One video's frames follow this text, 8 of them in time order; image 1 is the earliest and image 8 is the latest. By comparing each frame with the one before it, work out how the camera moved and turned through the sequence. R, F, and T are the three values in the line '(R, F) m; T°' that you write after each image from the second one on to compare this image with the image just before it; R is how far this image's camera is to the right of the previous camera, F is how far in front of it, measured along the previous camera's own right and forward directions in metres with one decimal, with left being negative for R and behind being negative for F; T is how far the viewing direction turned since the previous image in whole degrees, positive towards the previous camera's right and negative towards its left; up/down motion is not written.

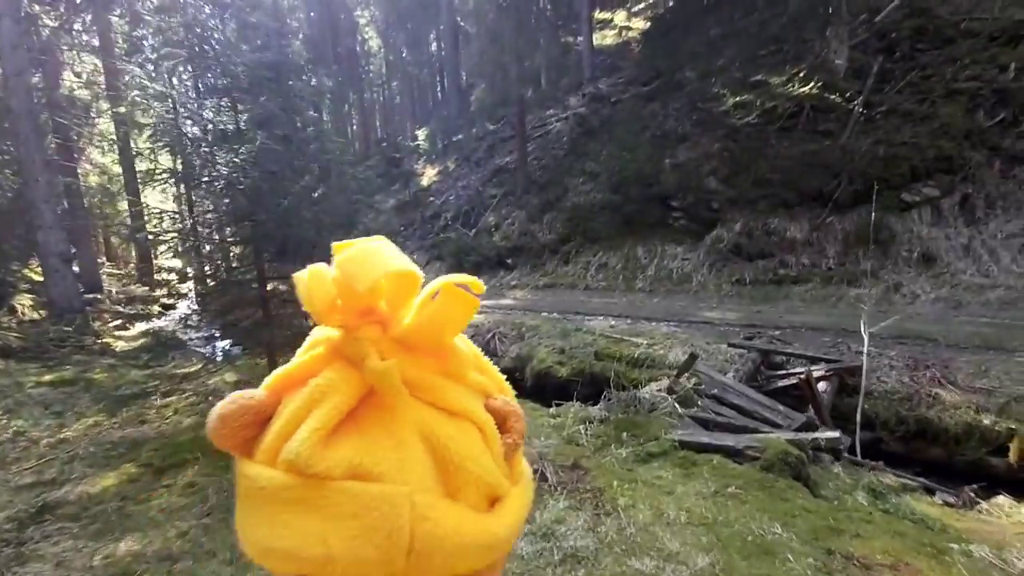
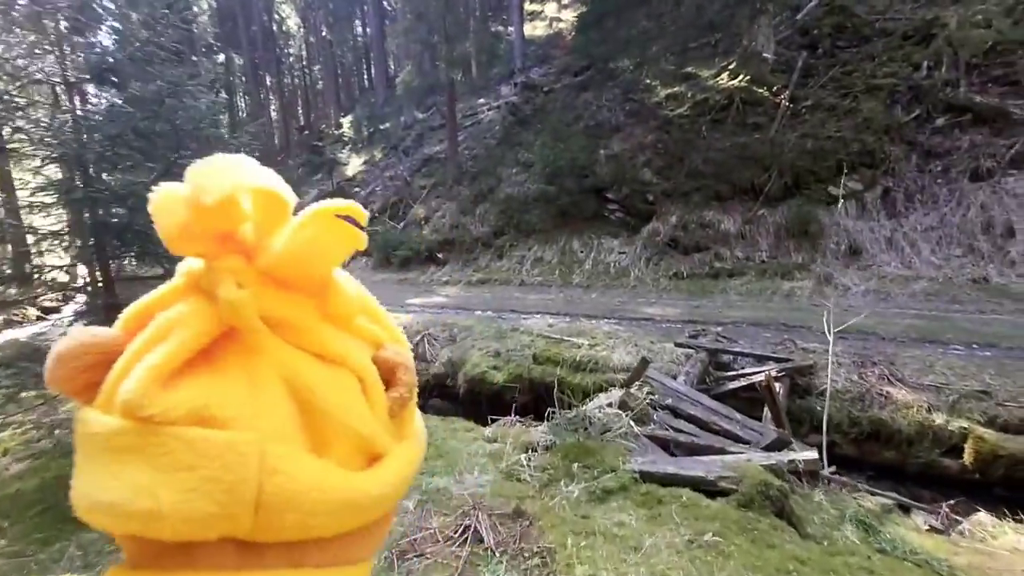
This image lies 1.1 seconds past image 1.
(0.0, +0.6) m; +5°
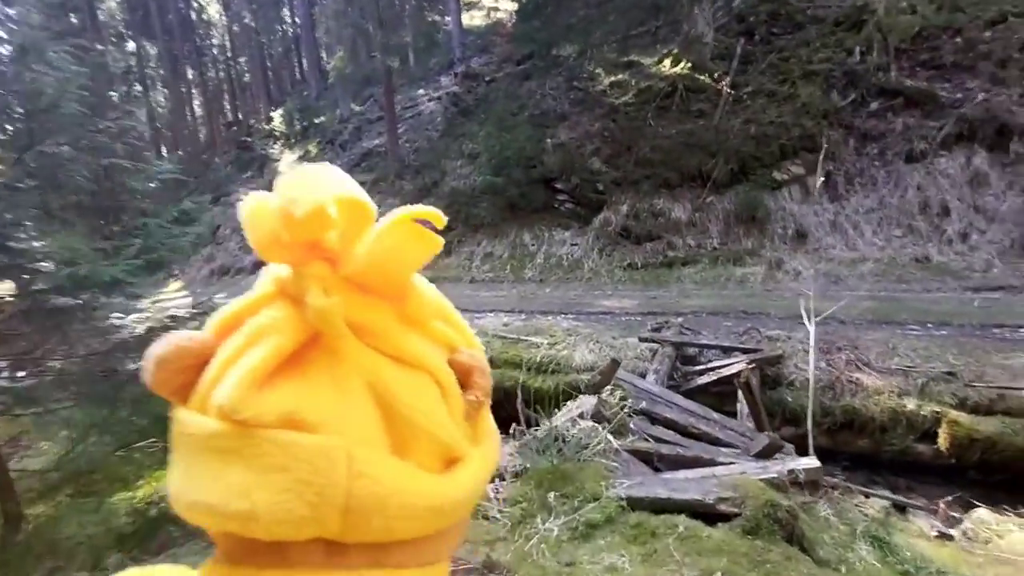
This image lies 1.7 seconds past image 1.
(-0.1, +0.4) m; +4°
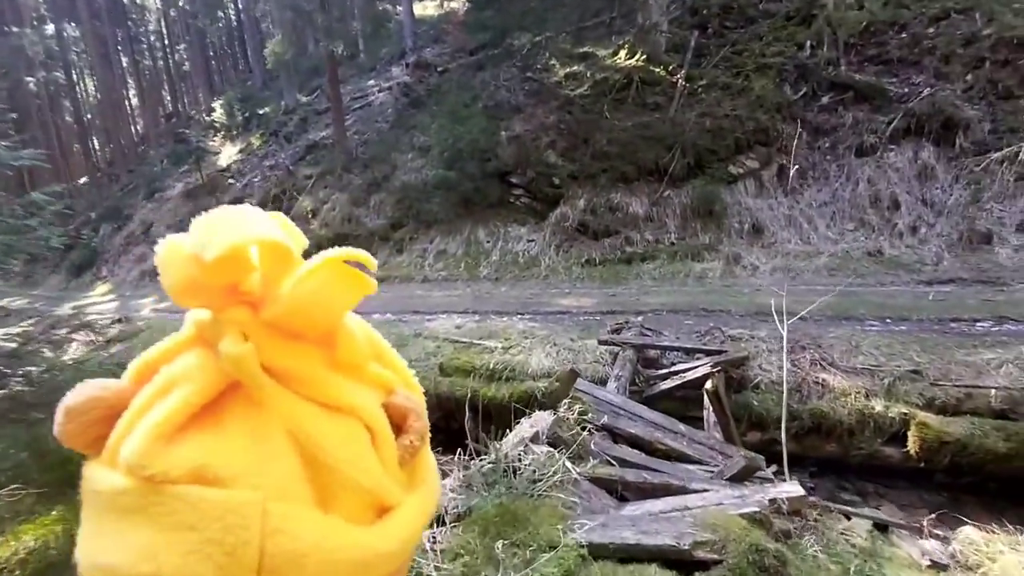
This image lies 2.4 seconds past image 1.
(0.0, +0.4) m; +3°
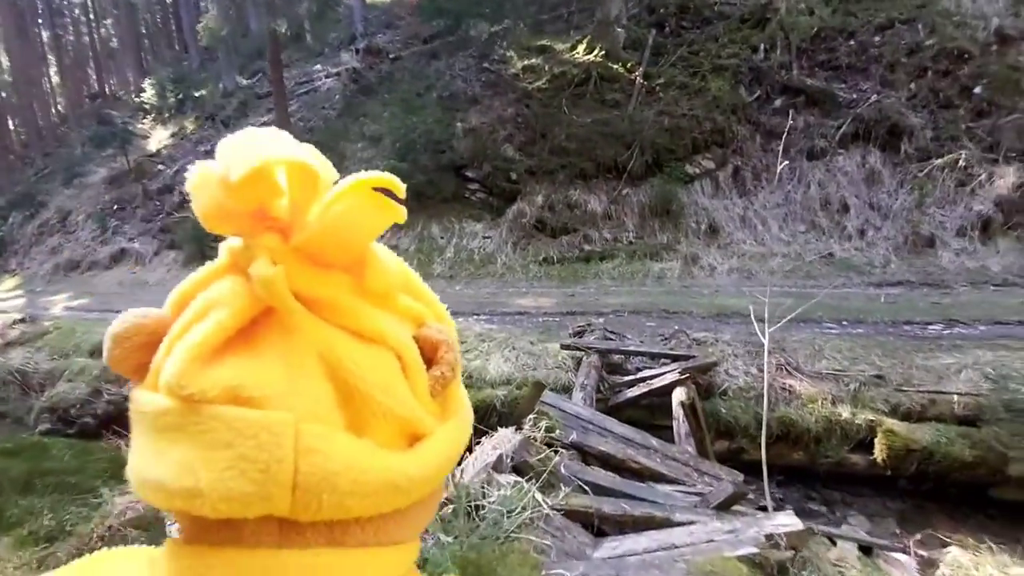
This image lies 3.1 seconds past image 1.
(-0.1, +0.3) m; +4°
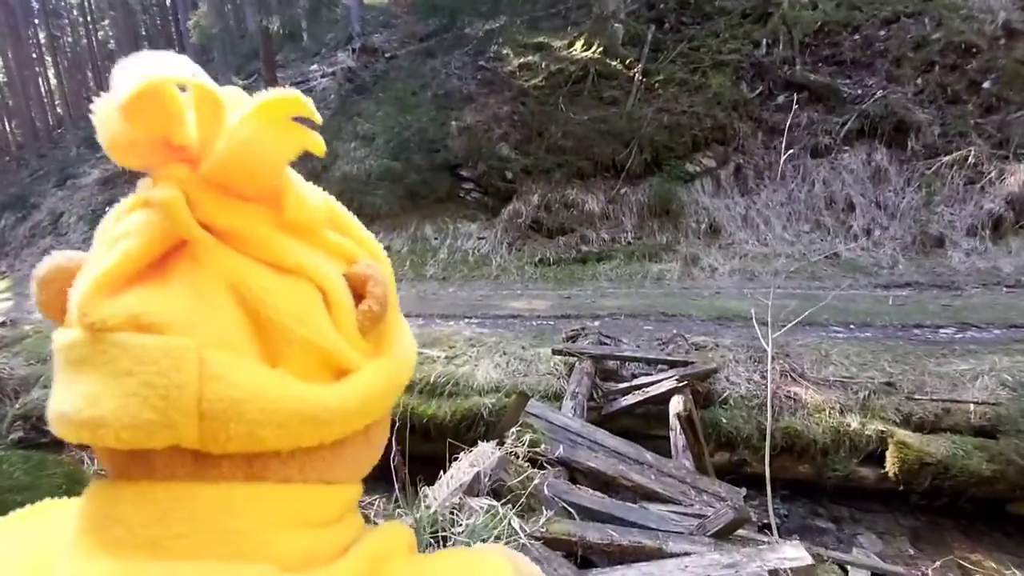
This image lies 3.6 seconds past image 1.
(+0.1, +0.3) m; 0°
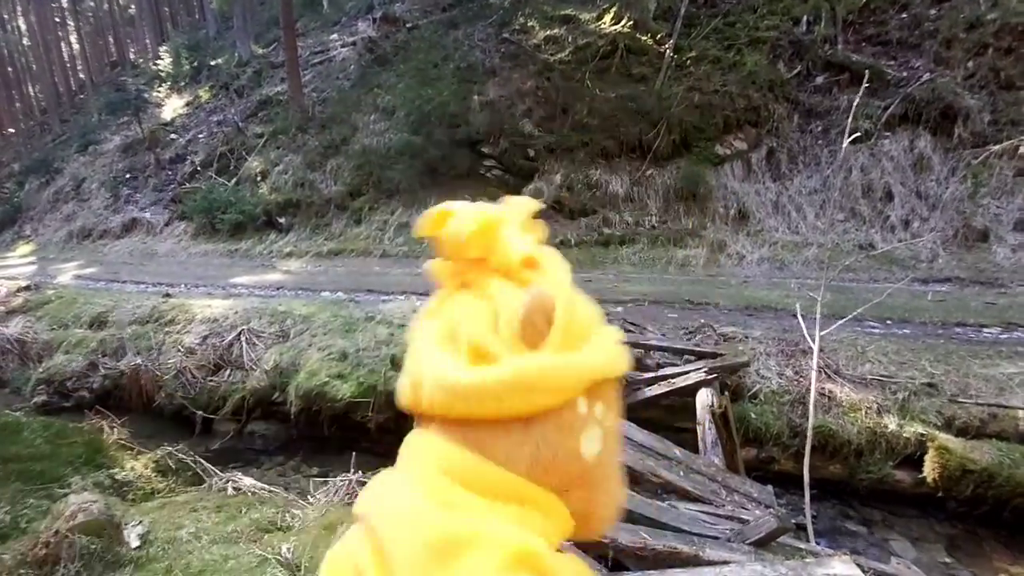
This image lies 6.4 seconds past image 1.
(0.0, +0.3) m; -1°
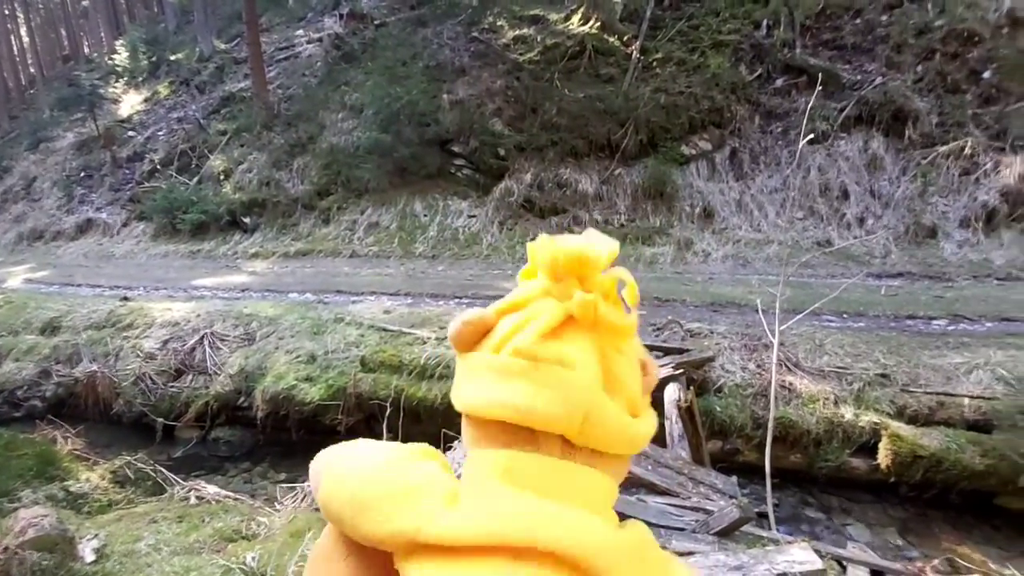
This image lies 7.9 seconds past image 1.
(0.0, -0.1) m; +3°
